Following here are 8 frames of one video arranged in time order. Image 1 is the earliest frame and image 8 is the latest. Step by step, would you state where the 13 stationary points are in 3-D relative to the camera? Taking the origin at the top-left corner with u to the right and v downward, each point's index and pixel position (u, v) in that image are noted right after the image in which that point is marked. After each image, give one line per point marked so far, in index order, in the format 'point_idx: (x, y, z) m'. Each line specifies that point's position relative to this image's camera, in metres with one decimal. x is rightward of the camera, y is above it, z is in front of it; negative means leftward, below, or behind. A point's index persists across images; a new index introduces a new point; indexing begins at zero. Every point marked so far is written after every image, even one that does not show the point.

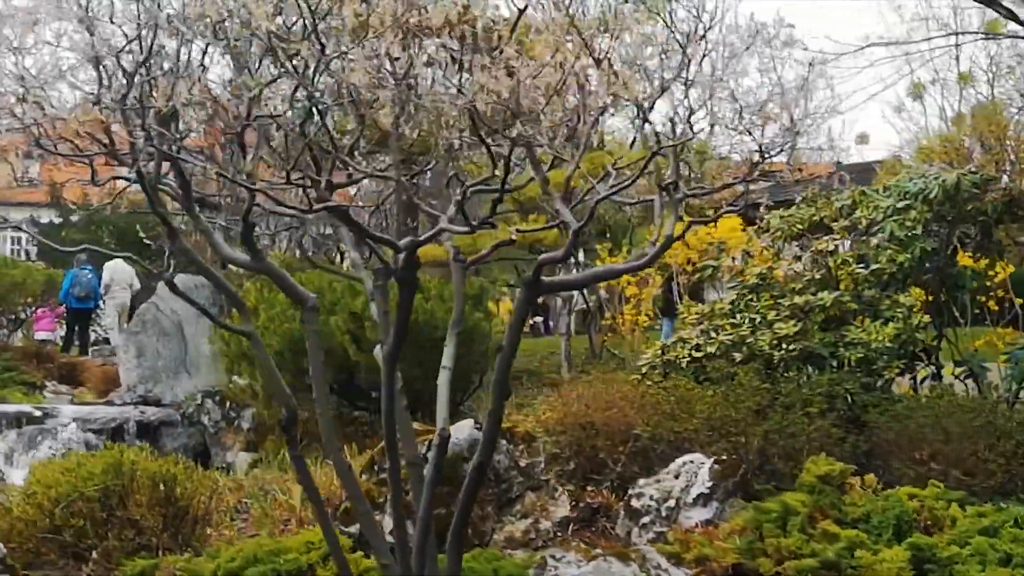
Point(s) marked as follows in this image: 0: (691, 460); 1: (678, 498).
0: (+0.8, -0.8, +6.5) m
1: (+0.8, -1.0, +6.4) m
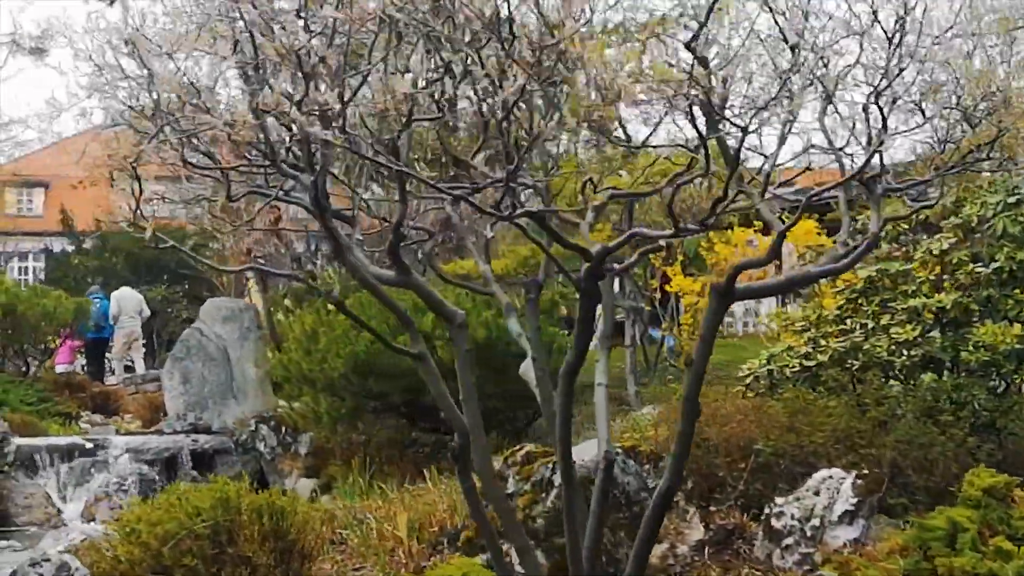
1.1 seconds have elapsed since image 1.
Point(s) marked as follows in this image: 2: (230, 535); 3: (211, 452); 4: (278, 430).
0: (+1.4, -0.8, +6.2) m
1: (+1.3, -1.0, +6.0) m
2: (-1.2, -1.1, +6.2) m
3: (-2.9, -1.6, +13.3) m
4: (-2.2, -1.3, +13.2) m
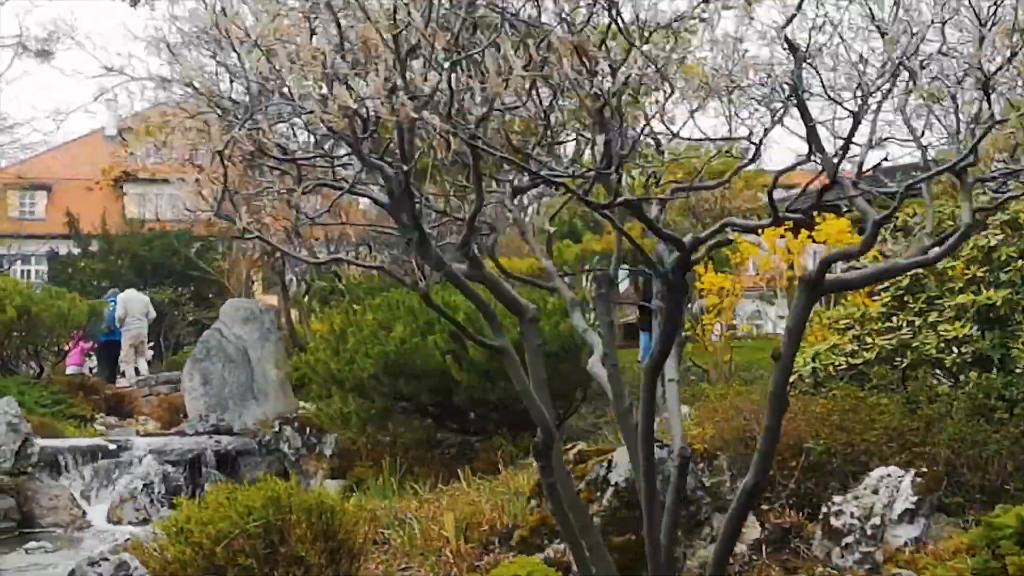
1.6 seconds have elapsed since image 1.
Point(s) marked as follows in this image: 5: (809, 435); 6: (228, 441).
0: (+1.6, -0.8, +6.1) m
1: (+1.6, -1.0, +5.9) m
2: (-1.0, -1.1, +6.1) m
3: (-2.6, -1.6, +13.2) m
4: (-2.0, -1.3, +13.2) m
5: (+1.5, -0.7, +7.0) m
6: (-2.7, -1.4, +13.3) m
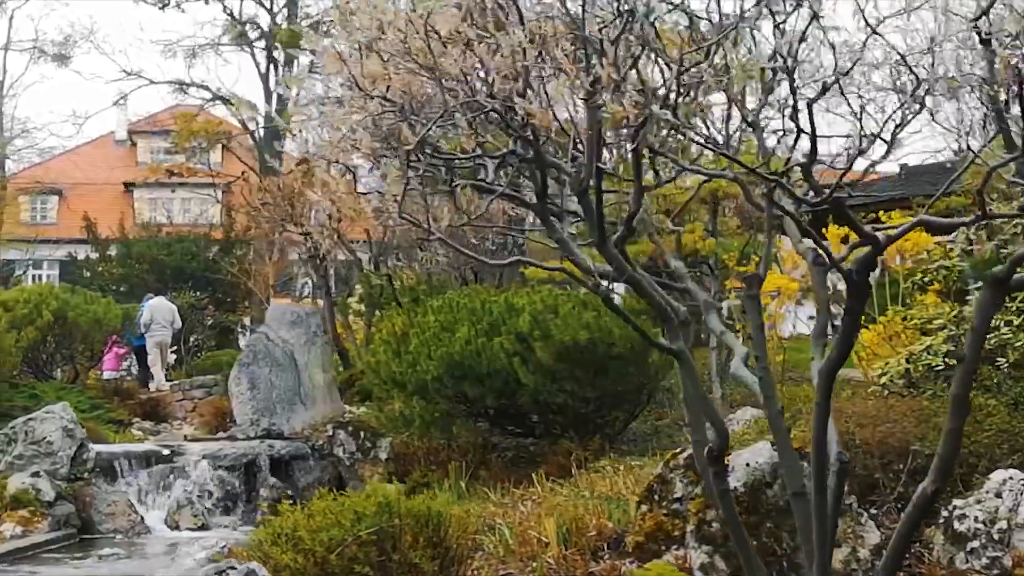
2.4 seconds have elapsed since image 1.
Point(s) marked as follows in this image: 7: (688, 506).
0: (+2.1, -0.8, +6.0) m
1: (+2.1, -1.0, +5.8) m
2: (-0.5, -1.1, +6.0) m
3: (-2.1, -1.6, +13.1) m
4: (-1.4, -1.4, +13.1) m
5: (+2.0, -0.7, +6.9) m
6: (-2.2, -1.5, +13.2) m
7: (+0.8, -0.9, +6.0) m
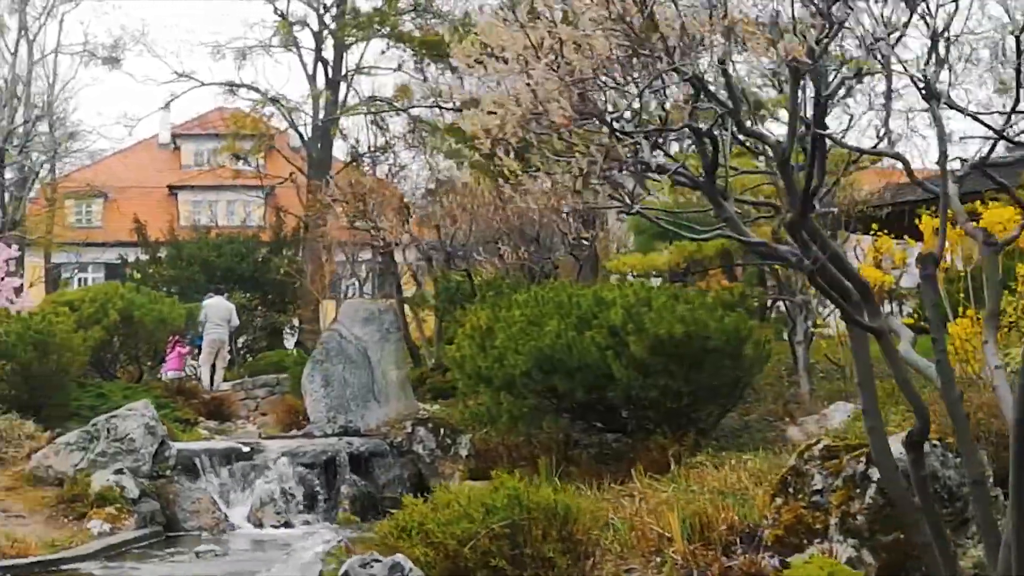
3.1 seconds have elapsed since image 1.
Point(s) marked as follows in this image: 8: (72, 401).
0: (+2.7, -0.7, +5.8) m
1: (+2.6, -0.9, +5.6) m
2: (+0.1, -1.0, +5.8) m
3: (-1.3, -1.6, +13.0) m
4: (-0.7, -1.3, +12.9) m
5: (+2.6, -0.7, +6.7) m
6: (-1.4, -1.4, +13.1) m
7: (+1.3, -0.9, +5.8) m
8: (-5.6, -1.4, +17.7) m
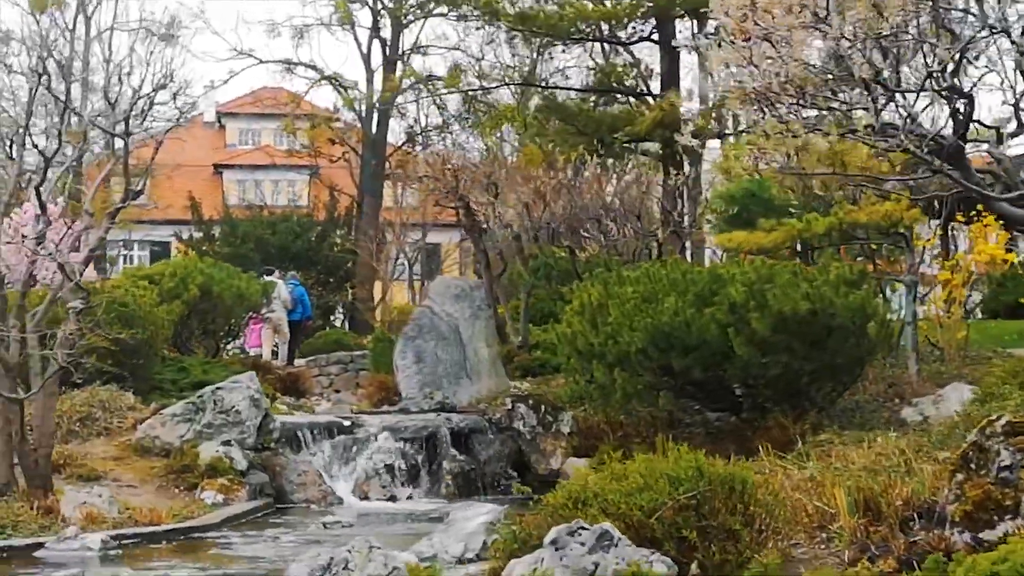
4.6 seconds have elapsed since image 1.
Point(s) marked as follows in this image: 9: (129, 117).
0: (+3.4, -0.6, +5.6) m
1: (+3.4, -0.8, +5.5) m
2: (+0.8, -0.9, +5.7) m
3: (-0.4, -1.3, +13.0) m
4: (+0.2, -1.1, +12.9) m
5: (+3.3, -0.6, +6.5) m
6: (-0.5, -1.2, +13.1) m
7: (+2.1, -0.8, +5.7) m
8: (-4.5, -1.1, +17.8) m
9: (-2.8, +1.2, +10.2) m
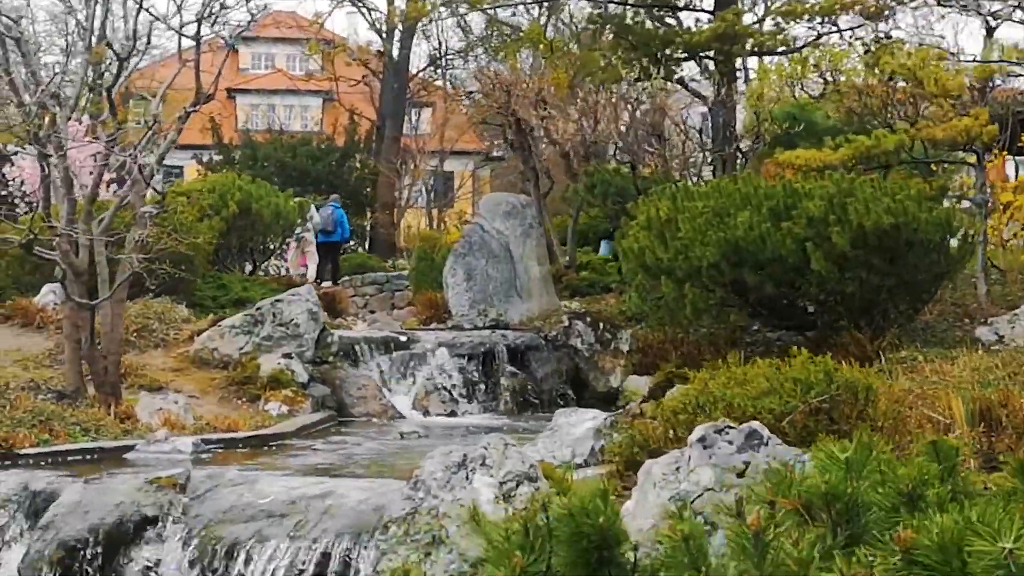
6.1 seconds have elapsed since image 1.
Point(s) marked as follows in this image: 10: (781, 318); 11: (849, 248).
0: (+3.9, -0.3, +5.5) m
1: (+3.9, -0.4, +5.3) m
2: (+1.3, -0.5, +5.6) m
3: (+0.1, -0.6, +12.9) m
4: (+0.8, -0.4, +12.7) m
5: (+3.8, -0.1, +6.4) m
6: (0.0, -0.4, +12.9) m
7: (+2.6, -0.4, +5.6) m
8: (-4.0, 0.0, +17.7) m
9: (-2.2, +1.9, +9.9) m
10: (+2.0, -0.2, +10.6) m
11: (+2.4, +0.3, +9.8) m
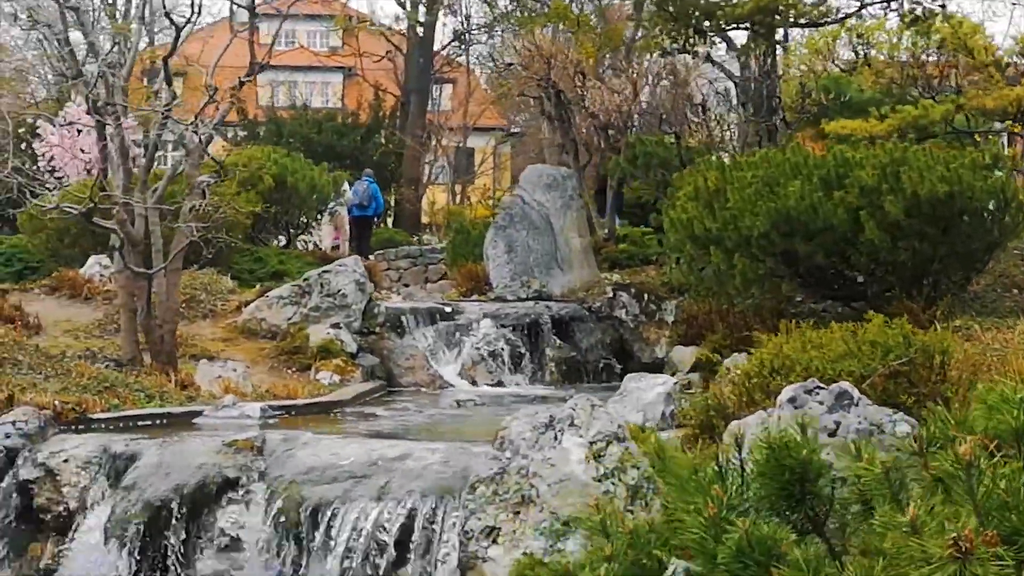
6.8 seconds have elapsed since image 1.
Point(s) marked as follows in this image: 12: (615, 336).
0: (+4.3, -0.1, +5.4) m
1: (+4.2, -0.3, +5.3) m
2: (+1.6, -0.3, +5.6) m
3: (+0.5, -0.3, +12.9) m
4: (+1.2, -0.1, +12.7) m
5: (+4.2, 0.0, +6.3) m
6: (+0.4, -0.2, +13.0) m
7: (+2.9, -0.2, +5.6) m
8: (-3.5, +0.3, +17.7) m
9: (-1.8, +2.1, +9.9) m
10: (+2.4, 0.0, +10.6) m
11: (+2.7, +0.5, +9.8) m
12: (+0.9, -0.4, +12.9) m
